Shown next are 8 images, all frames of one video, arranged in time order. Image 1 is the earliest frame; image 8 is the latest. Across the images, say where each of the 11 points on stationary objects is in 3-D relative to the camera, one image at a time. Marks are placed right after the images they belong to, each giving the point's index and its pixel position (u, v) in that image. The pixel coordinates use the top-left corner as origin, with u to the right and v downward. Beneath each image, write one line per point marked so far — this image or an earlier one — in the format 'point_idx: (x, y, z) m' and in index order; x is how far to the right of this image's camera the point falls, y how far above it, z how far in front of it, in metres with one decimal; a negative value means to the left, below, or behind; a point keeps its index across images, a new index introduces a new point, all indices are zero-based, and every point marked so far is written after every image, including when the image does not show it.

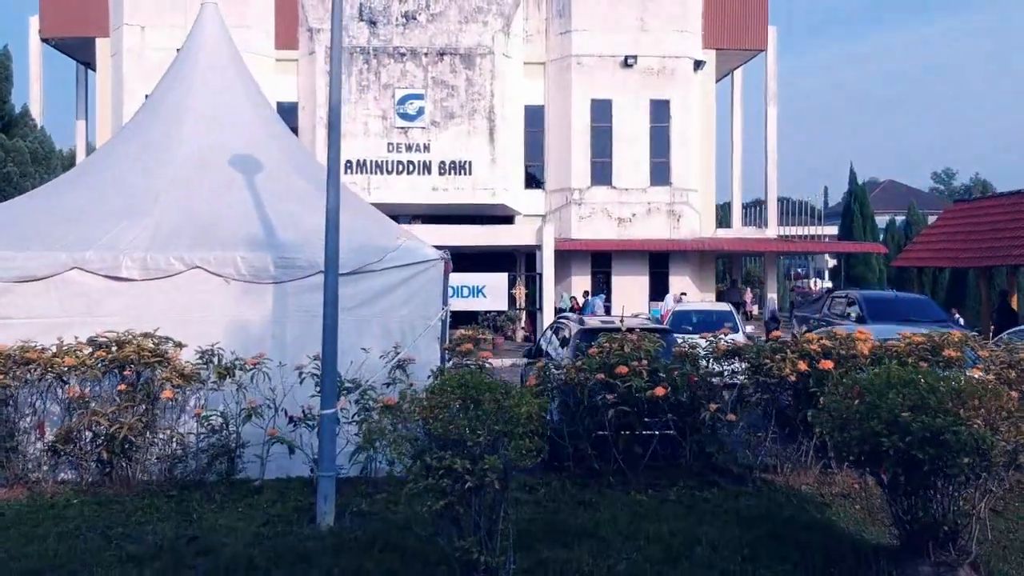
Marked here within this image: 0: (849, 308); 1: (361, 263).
0: (+5.0, -0.3, +14.3) m
1: (-1.2, +0.2, +7.5) m
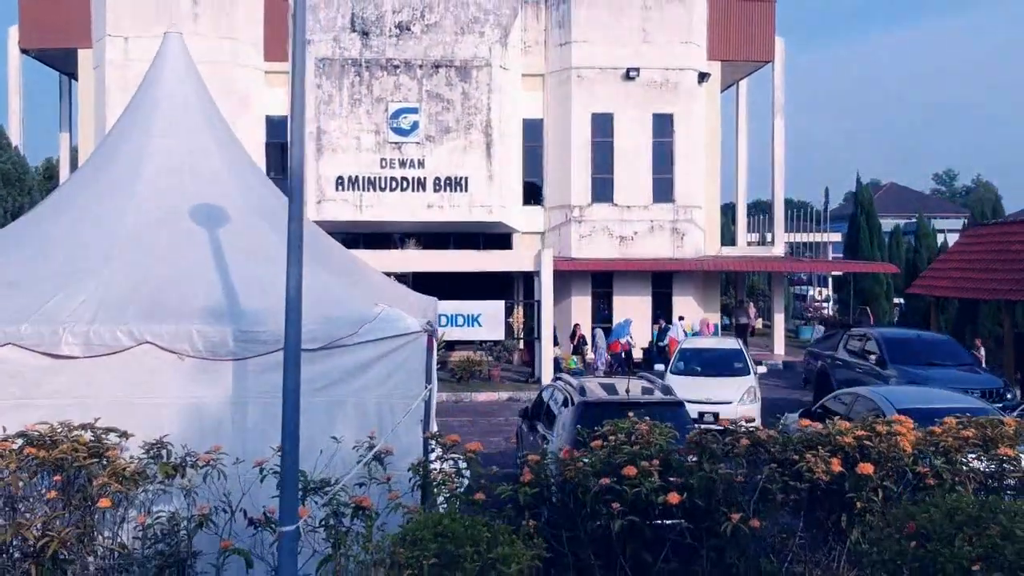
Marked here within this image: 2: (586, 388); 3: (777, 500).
0: (+4.9, -0.8, +13.4) m
1: (-1.2, -0.3, +6.6) m
2: (+0.6, -0.9, +8.5) m
3: (+1.6, -1.3, +5.9) m
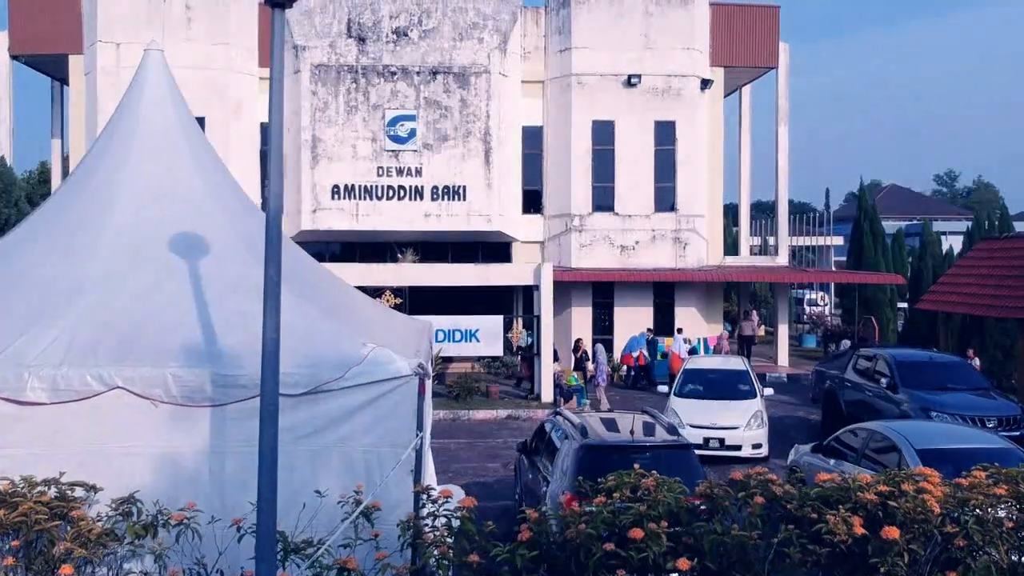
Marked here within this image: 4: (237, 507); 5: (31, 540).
0: (+4.9, -1.1, +13.0) m
1: (-1.3, -0.6, +6.2) m
2: (+0.6, -1.2, +8.0) m
3: (+1.6, -1.6, +5.5) m
4: (-1.8, -1.4, +6.3) m
5: (-2.6, -1.4, +5.3) m
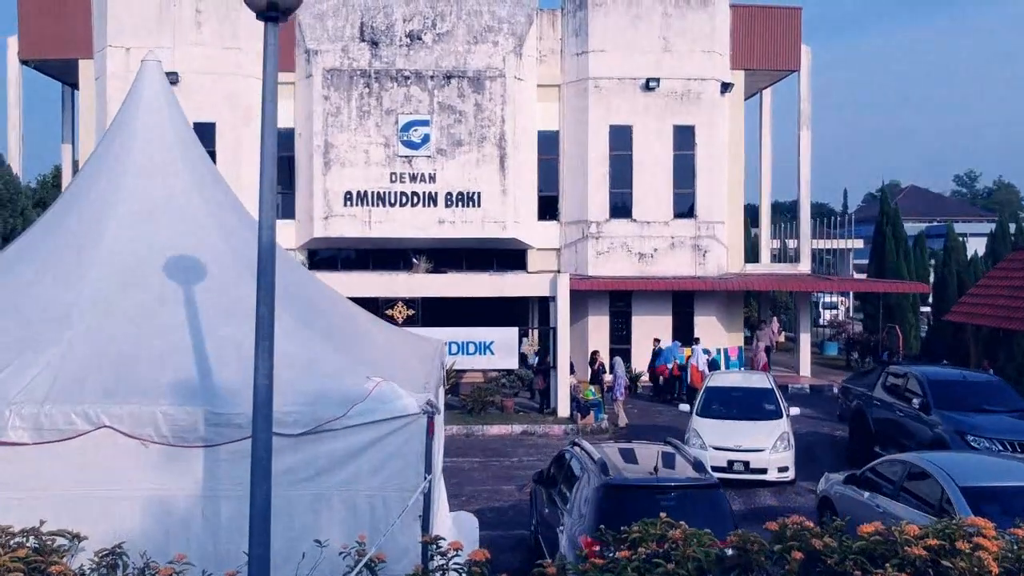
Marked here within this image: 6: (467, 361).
0: (+5.1, -1.3, +12.5) m
1: (-1.2, -0.8, +5.8) m
2: (+0.7, -1.4, +7.6) m
3: (+1.7, -1.7, +5.0) m
4: (-1.7, -1.6, +5.9) m
5: (-2.5, -1.6, +4.9) m
6: (-0.8, -1.2, +16.4) m
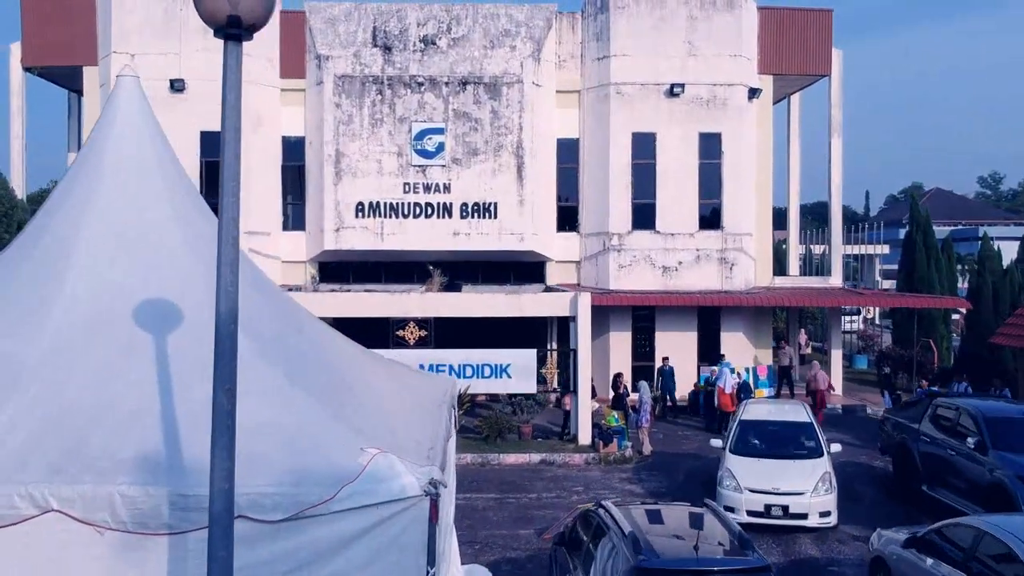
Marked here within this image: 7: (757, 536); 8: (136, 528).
0: (+5.3, -1.6, +11.5) m
1: (-1.1, -1.1, +4.9) m
2: (+0.9, -1.7, +6.7) m
3: (+1.8, -2.1, +4.1) m
4: (-1.6, -1.9, +5.0) m
5: (-2.5, -1.9, +4.0) m
6: (-0.5, -1.6, +15.6) m
7: (+2.7, -2.8, +10.8) m
8: (-1.9, -1.2, +4.9) m
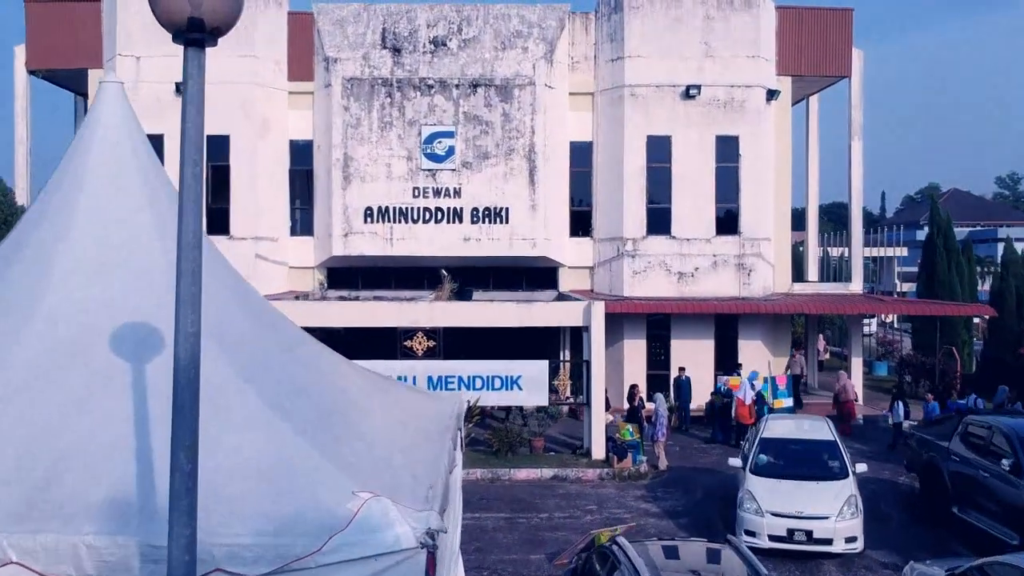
0: (+5.4, -1.7, +10.9) m
1: (-1.0, -1.2, +4.4) m
2: (+0.9, -1.8, +6.2) m
3: (+1.8, -2.2, +3.6) m
4: (-1.6, -2.1, +4.6) m
5: (-2.4, -2.0, +3.6) m
6: (-0.3, -1.7, +15.1) m
7: (+2.8, -2.9, +10.3) m
8: (-1.9, -1.4, +4.5) m
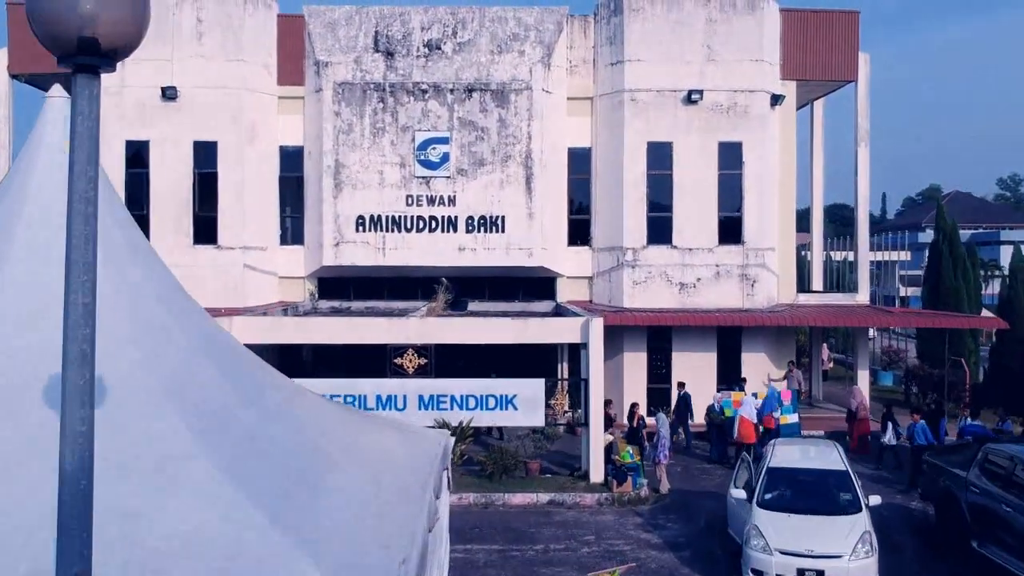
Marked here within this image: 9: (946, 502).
0: (+5.4, -2.0, +10.3) m
1: (-1.1, -1.5, +3.8) m
2: (+0.8, -2.0, +5.5) m
3: (+1.7, -2.4, +2.9) m
4: (-1.7, -2.3, +3.9) m
5: (-2.5, -2.2, +2.9) m
6: (-0.4, -1.9, +14.5) m
7: (+2.8, -3.1, +9.7) m
8: (-2.0, -1.6, +3.9) m
9: (+5.2, -2.6, +11.6) m
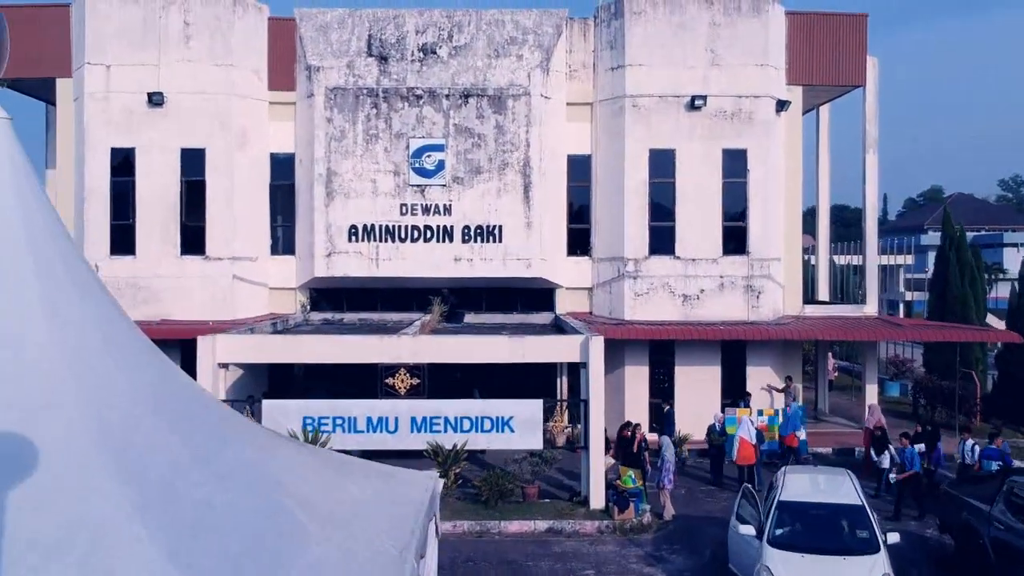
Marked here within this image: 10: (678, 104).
0: (+5.3, -2.2, +9.7) m
1: (-1.2, -1.7, +3.2) m
2: (+0.8, -2.3, +4.9) m
3: (+1.6, -2.7, +2.3) m
4: (-1.7, -2.5, +3.3) m
5: (-2.6, -2.5, +2.3) m
6: (-0.4, -2.2, +13.8) m
7: (+2.7, -3.4, +9.0) m
8: (-2.0, -1.8, +3.2) m
9: (+5.1, -2.8, +10.9) m
10: (+3.4, +3.8, +19.9) m
